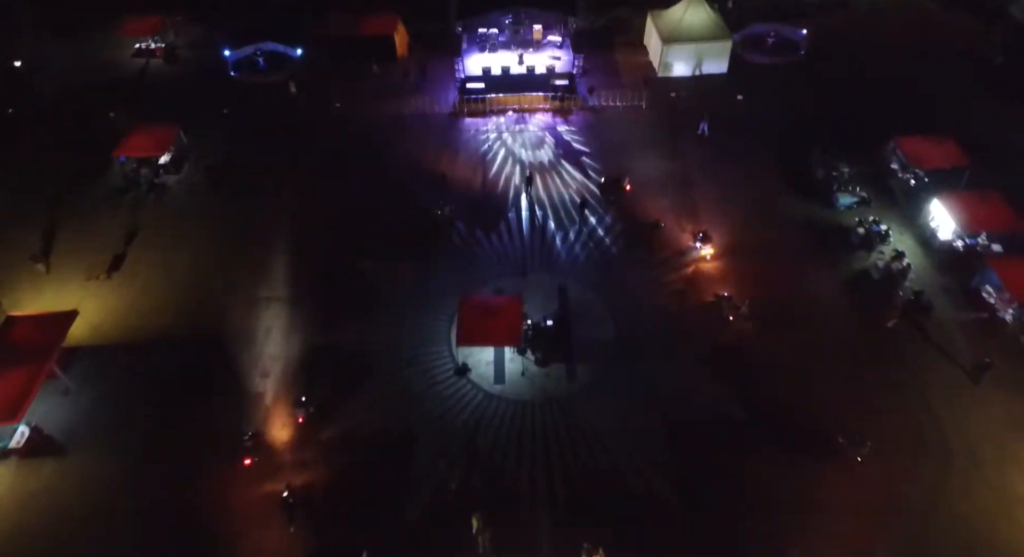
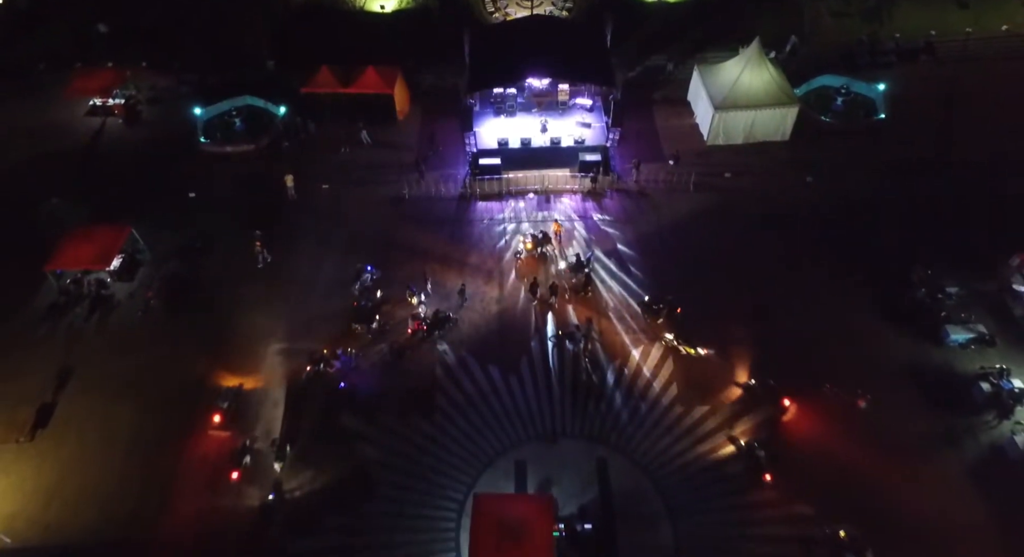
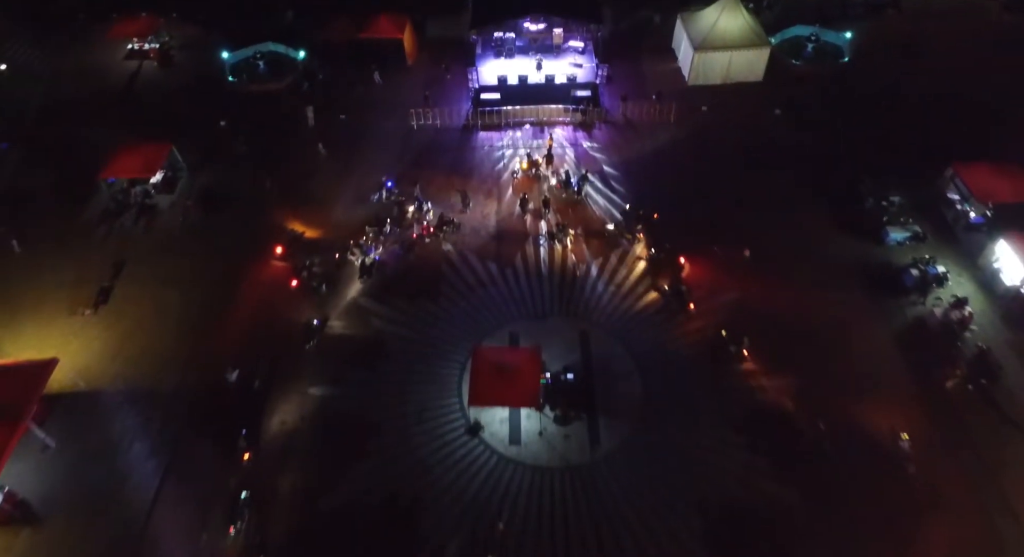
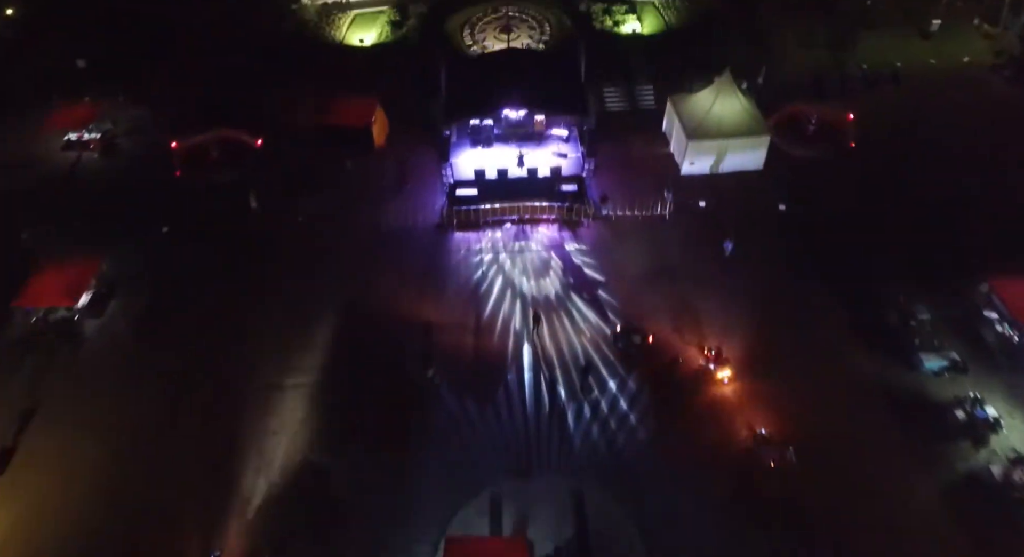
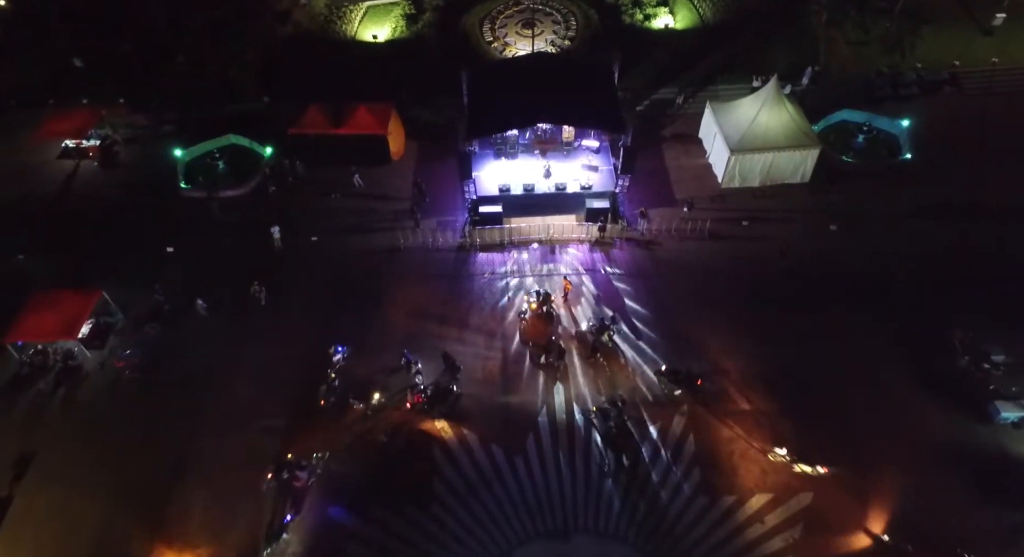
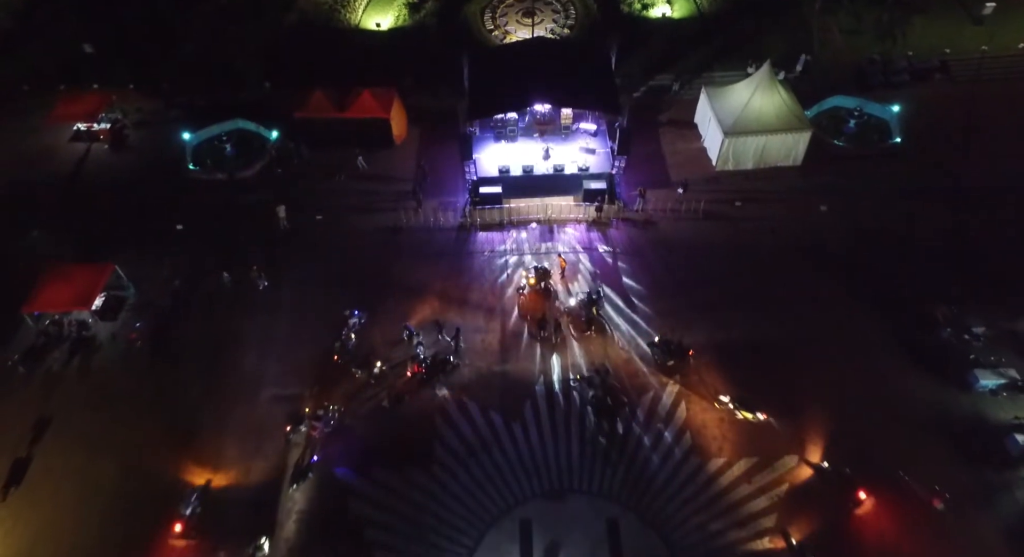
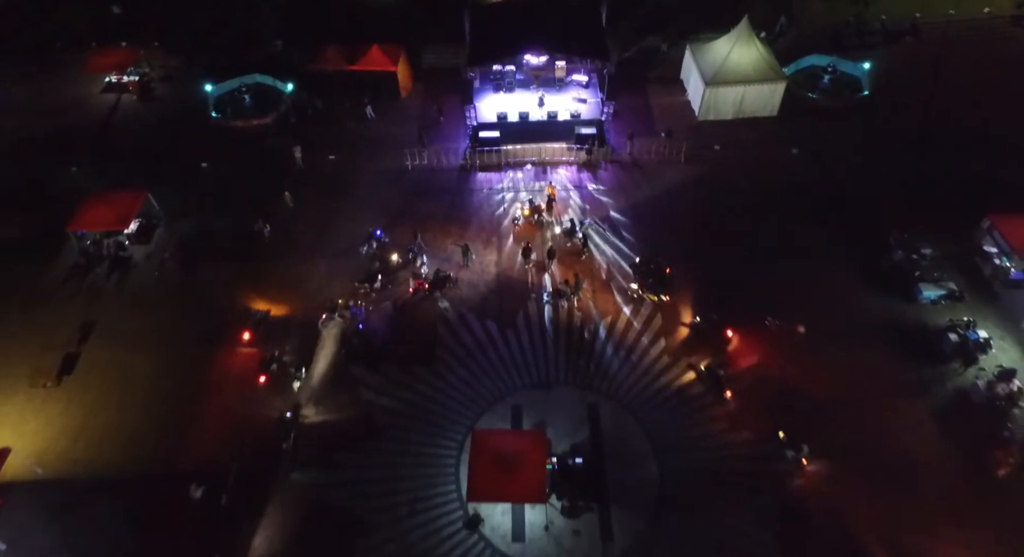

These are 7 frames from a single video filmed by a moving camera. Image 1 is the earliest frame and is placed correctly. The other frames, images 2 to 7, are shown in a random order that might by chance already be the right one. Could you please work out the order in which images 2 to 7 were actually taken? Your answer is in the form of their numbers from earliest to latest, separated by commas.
4, 5, 6, 2, 7, 3
